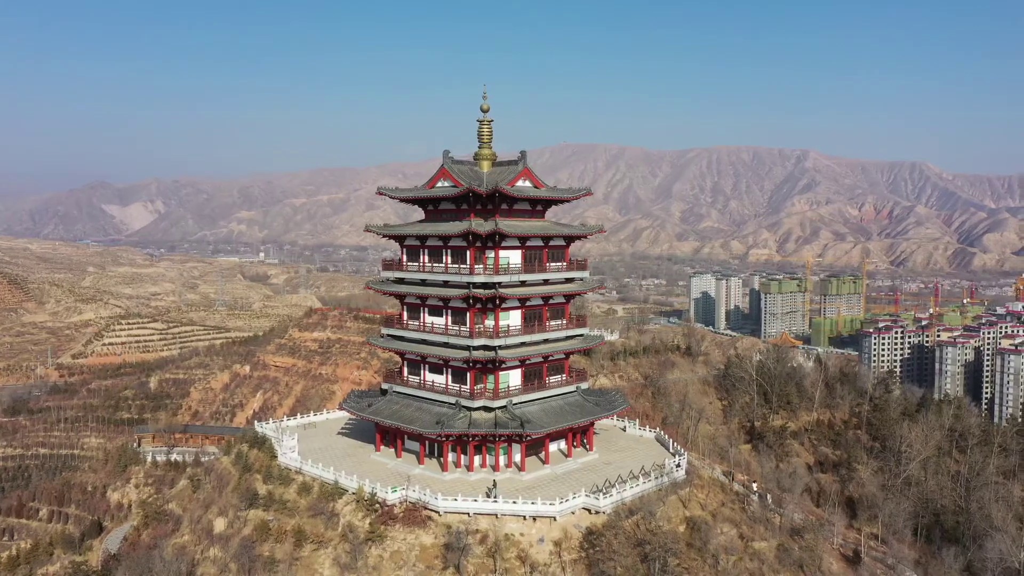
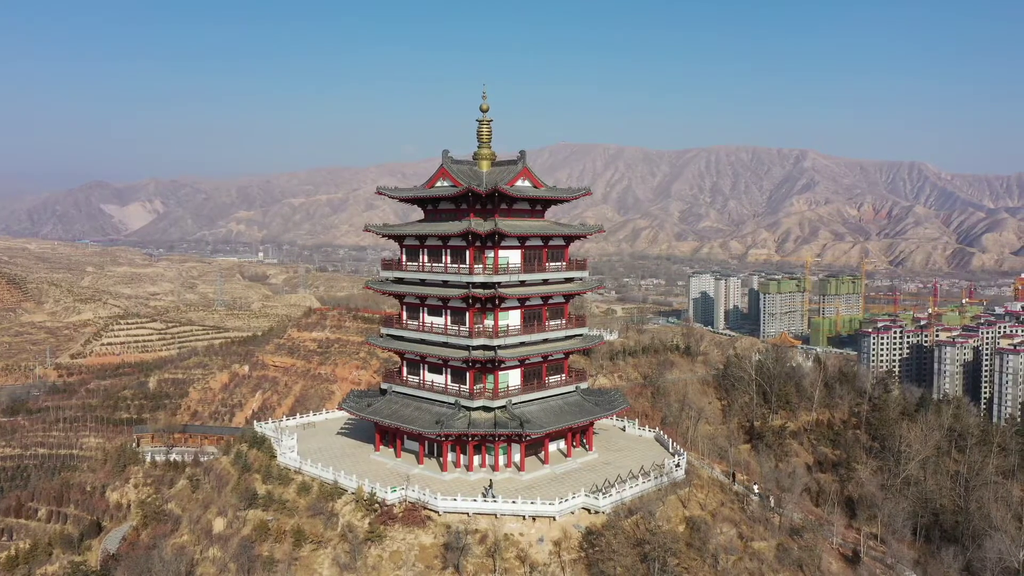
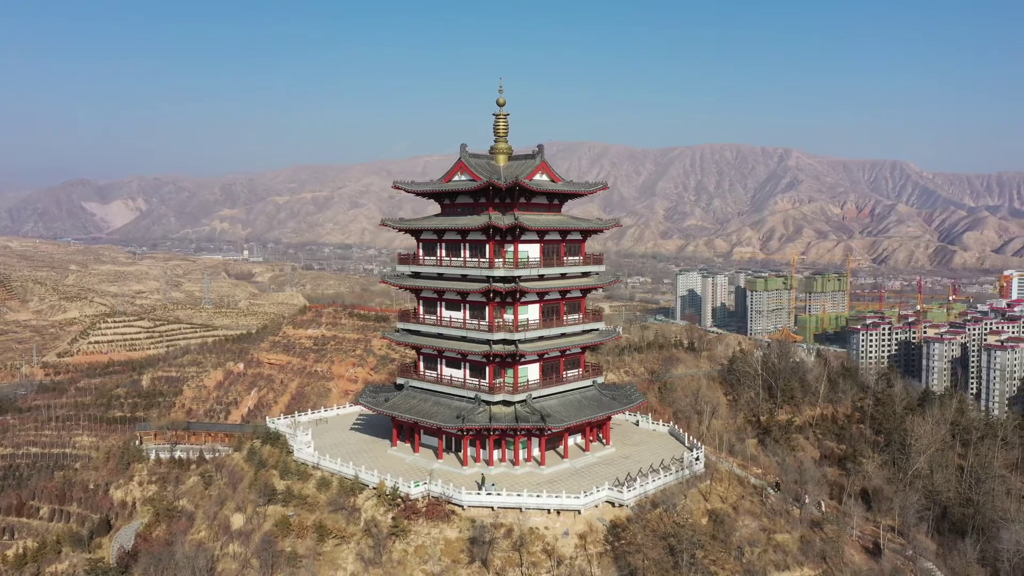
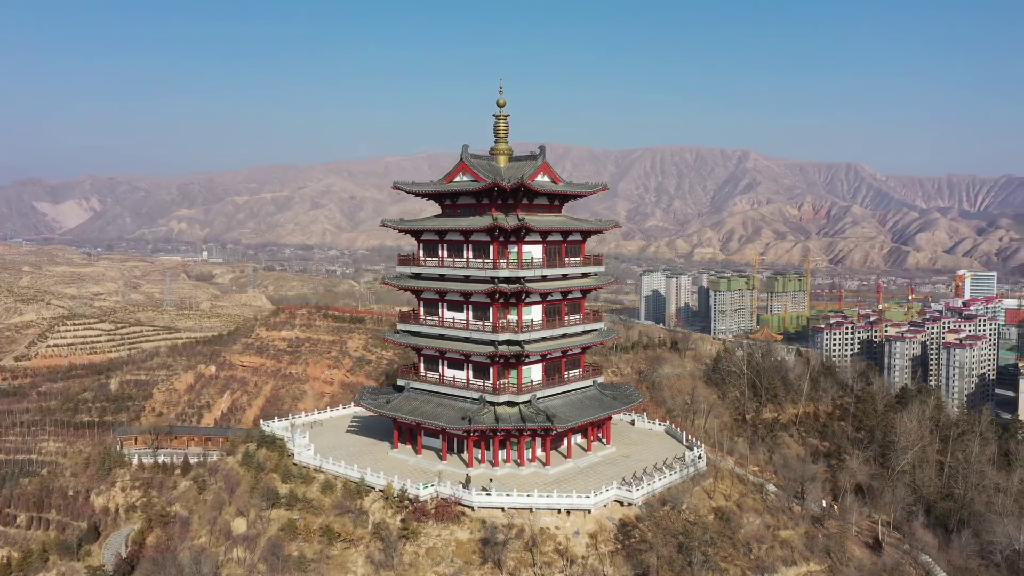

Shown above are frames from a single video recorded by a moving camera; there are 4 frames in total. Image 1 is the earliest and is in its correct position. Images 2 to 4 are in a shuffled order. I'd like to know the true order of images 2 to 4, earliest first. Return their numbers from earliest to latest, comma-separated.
2, 3, 4
